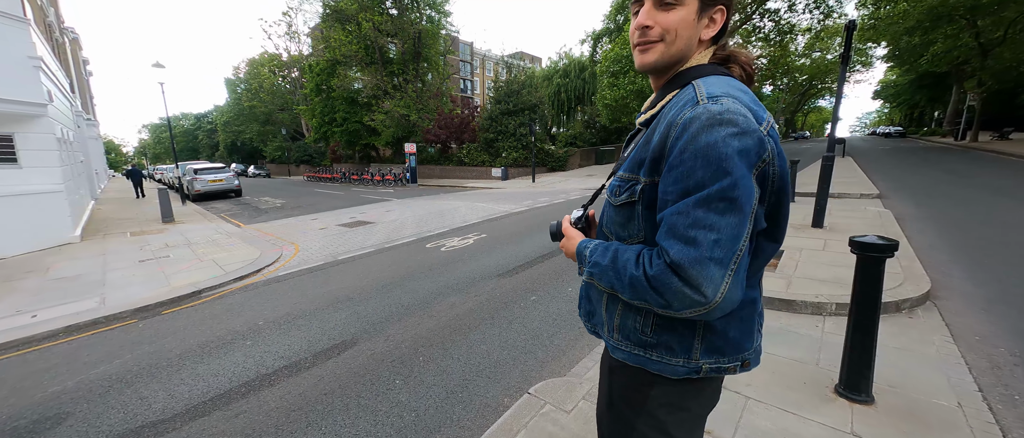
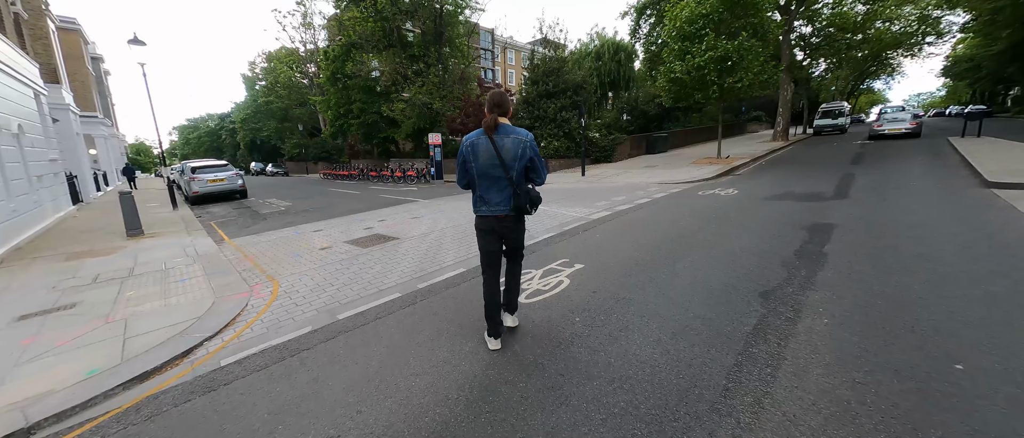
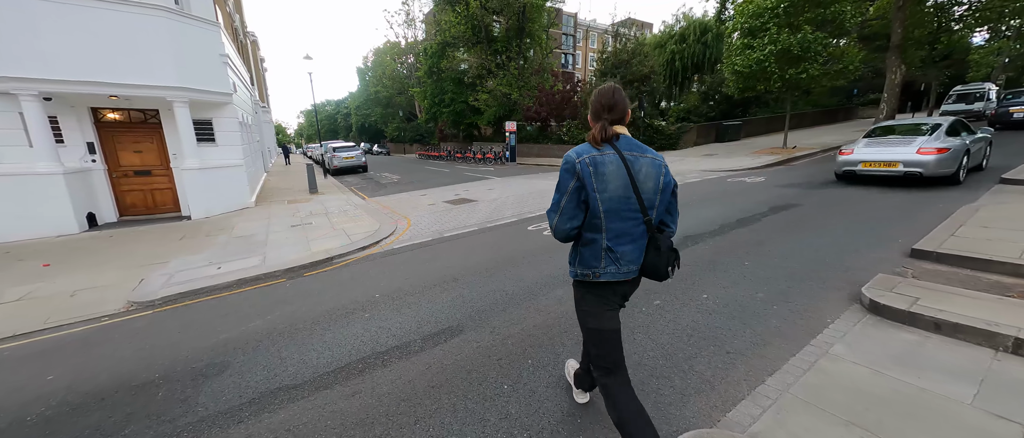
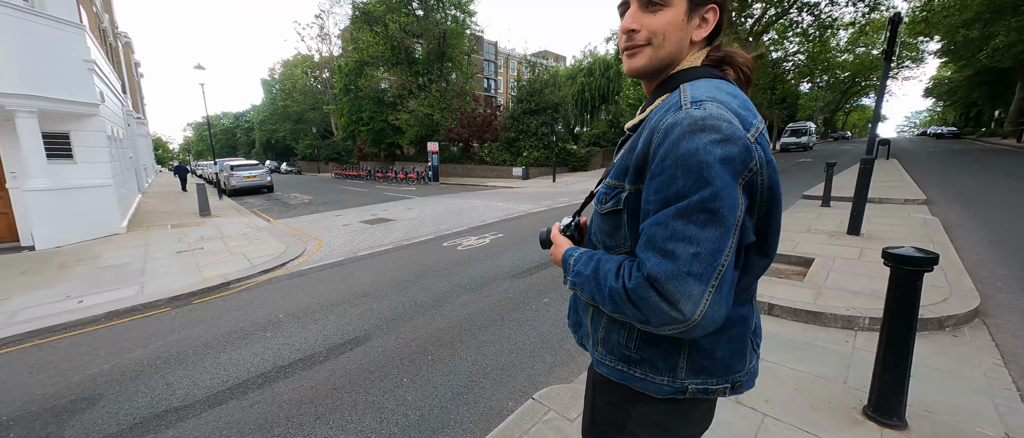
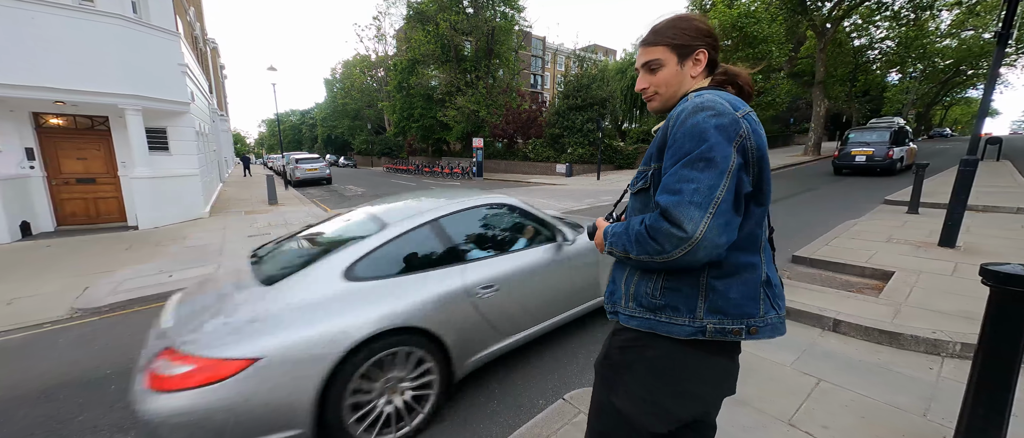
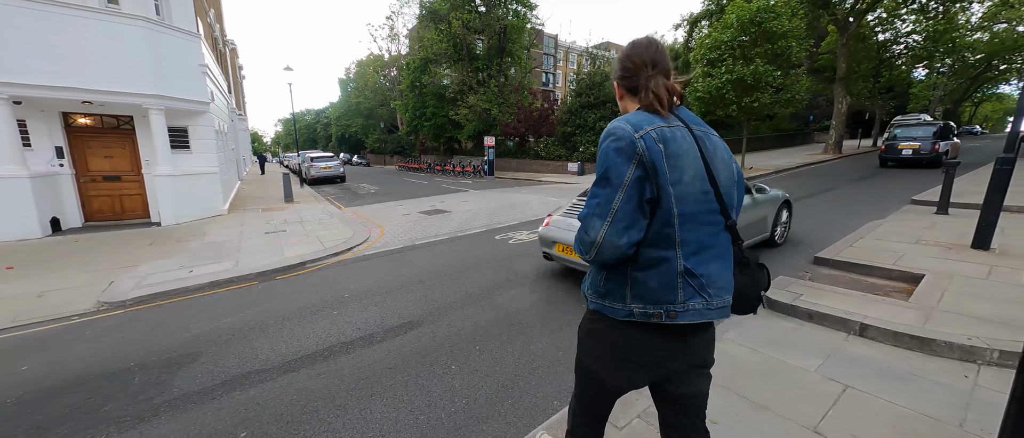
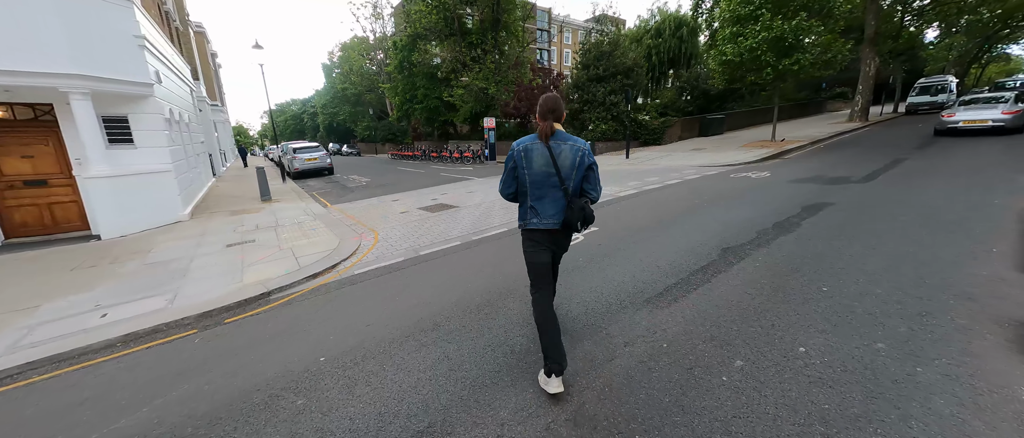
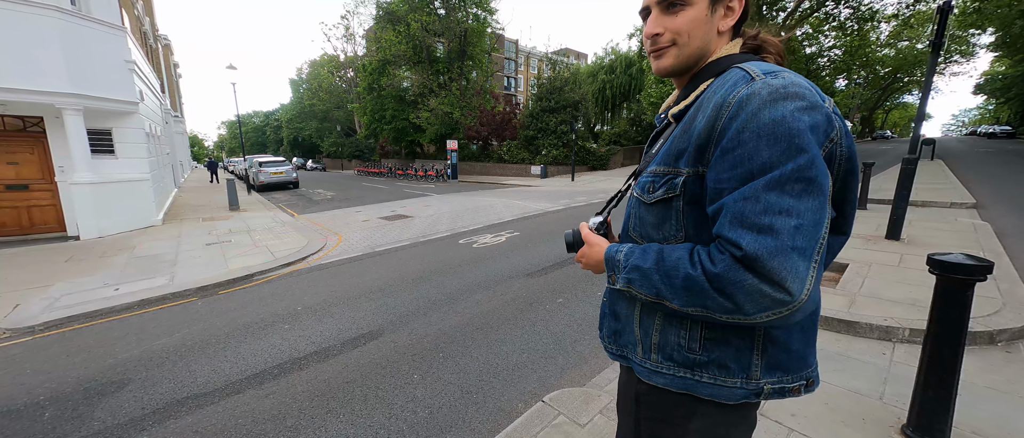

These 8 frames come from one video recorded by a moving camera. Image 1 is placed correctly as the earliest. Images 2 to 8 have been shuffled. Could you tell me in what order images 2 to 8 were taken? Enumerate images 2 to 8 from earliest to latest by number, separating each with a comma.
4, 8, 5, 6, 3, 7, 2
